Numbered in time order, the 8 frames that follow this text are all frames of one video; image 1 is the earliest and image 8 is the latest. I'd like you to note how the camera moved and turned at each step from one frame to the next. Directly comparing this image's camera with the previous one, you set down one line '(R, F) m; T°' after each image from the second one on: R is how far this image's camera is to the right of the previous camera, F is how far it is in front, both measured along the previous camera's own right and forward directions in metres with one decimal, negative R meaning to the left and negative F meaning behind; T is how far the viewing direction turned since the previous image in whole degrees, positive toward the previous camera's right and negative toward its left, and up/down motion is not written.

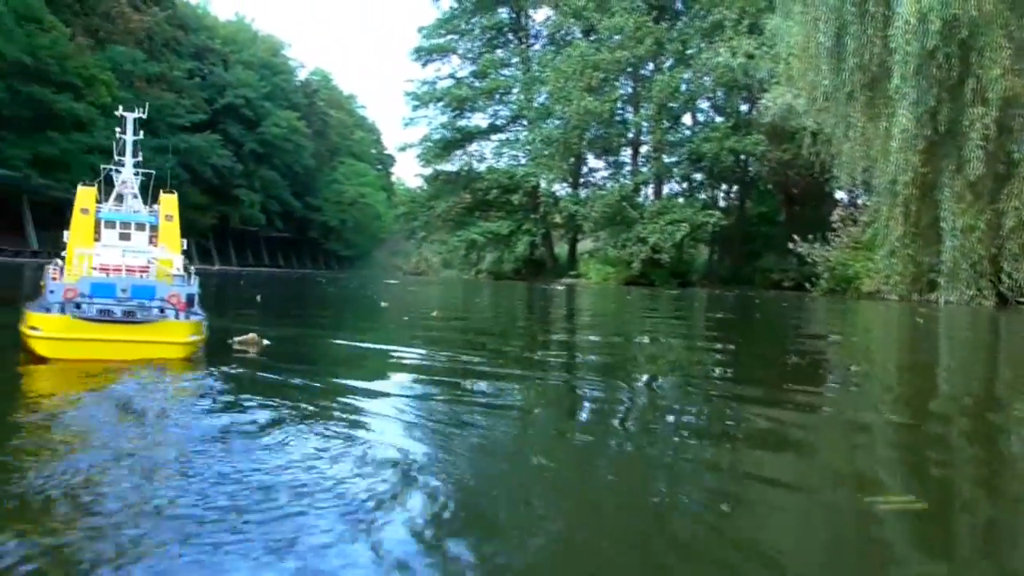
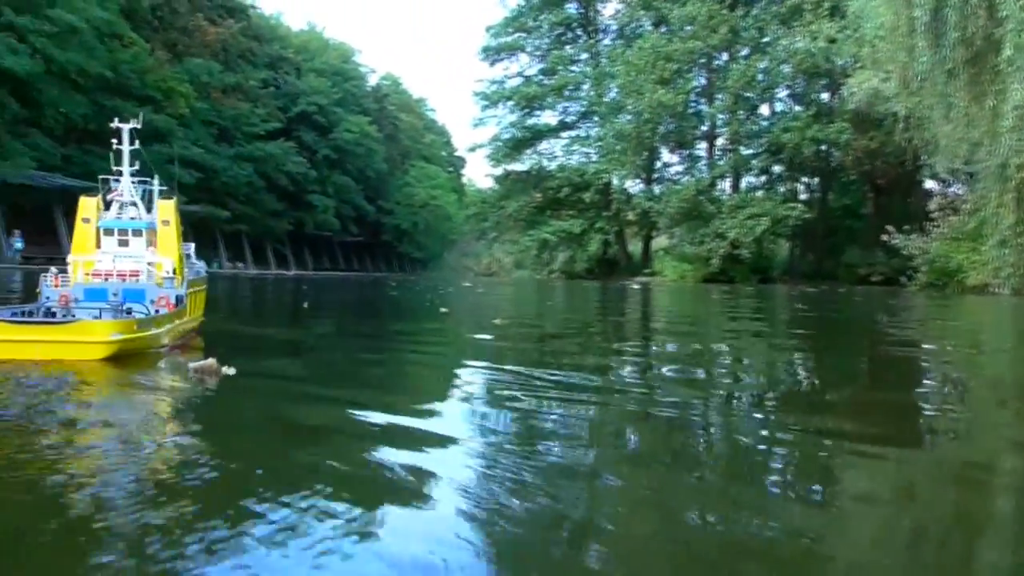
(0.0, +0.4) m; -5°
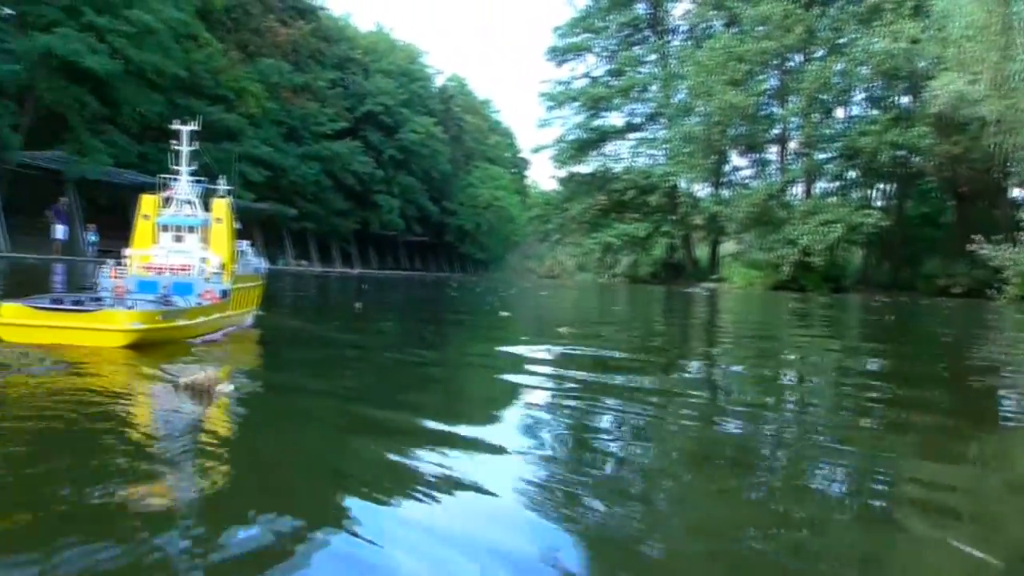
(0.0, +0.2) m; -4°
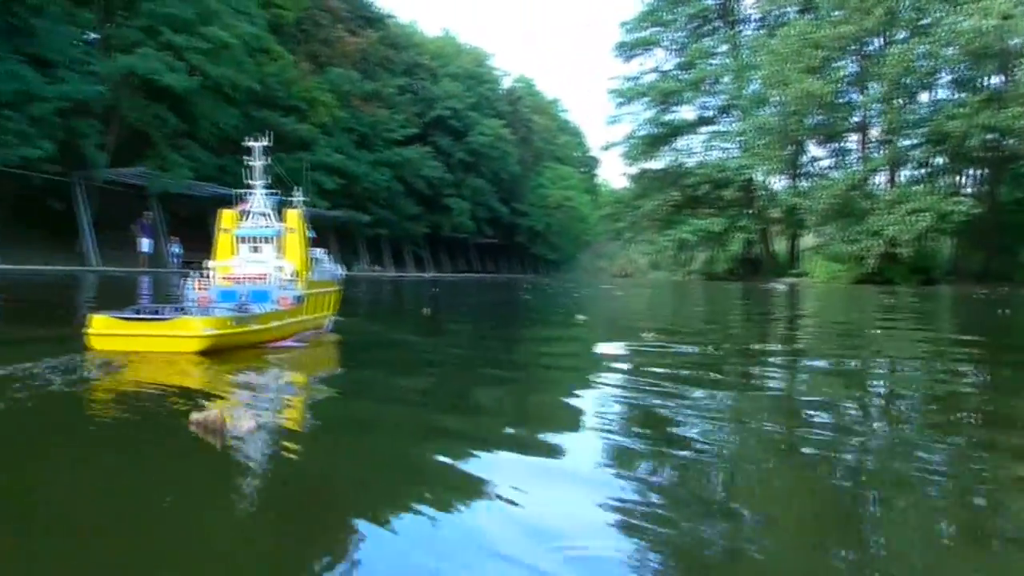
(0.0, +0.2) m; -5°
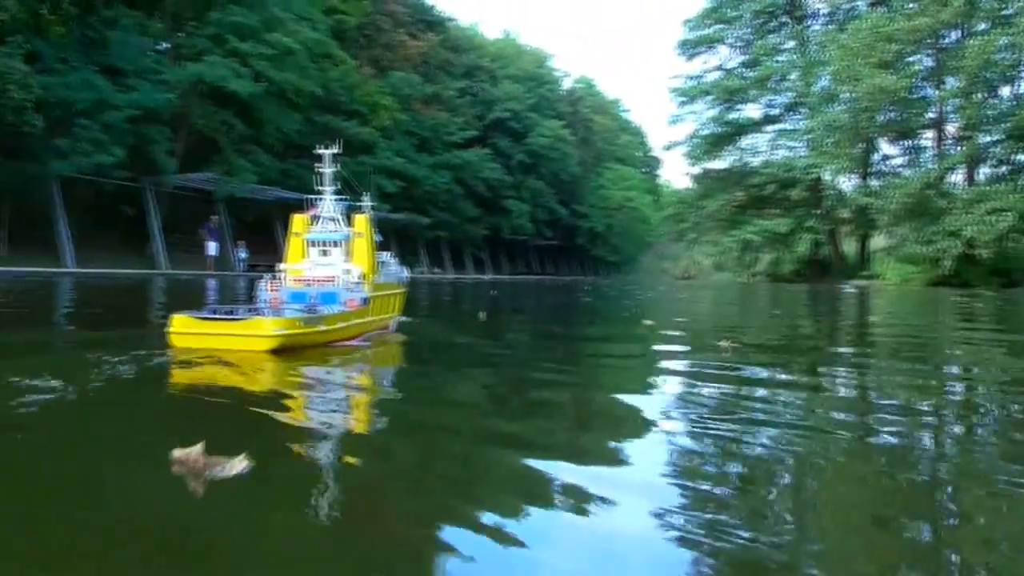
(0.0, +0.1) m; -4°
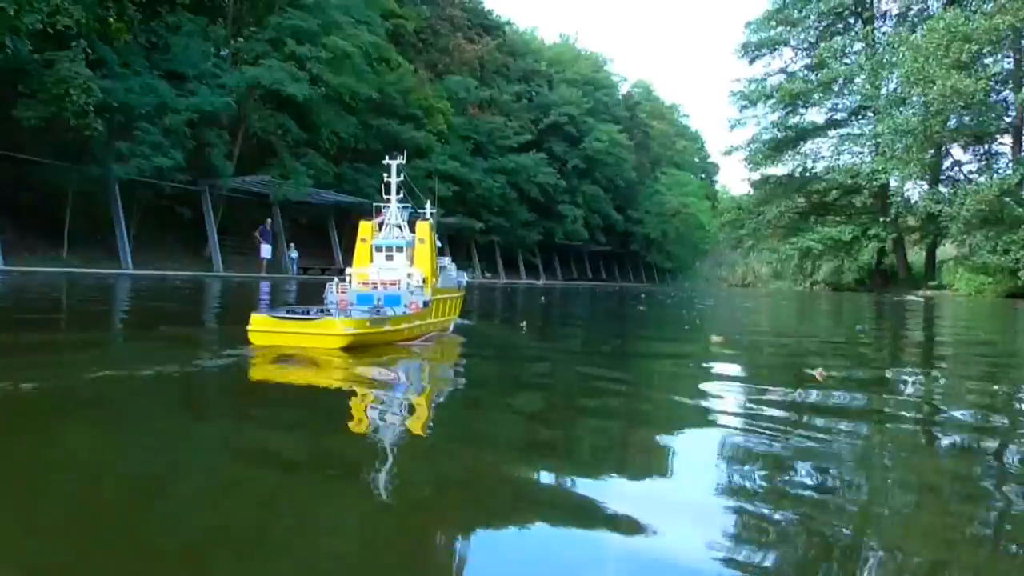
(0.0, +0.2) m; -4°
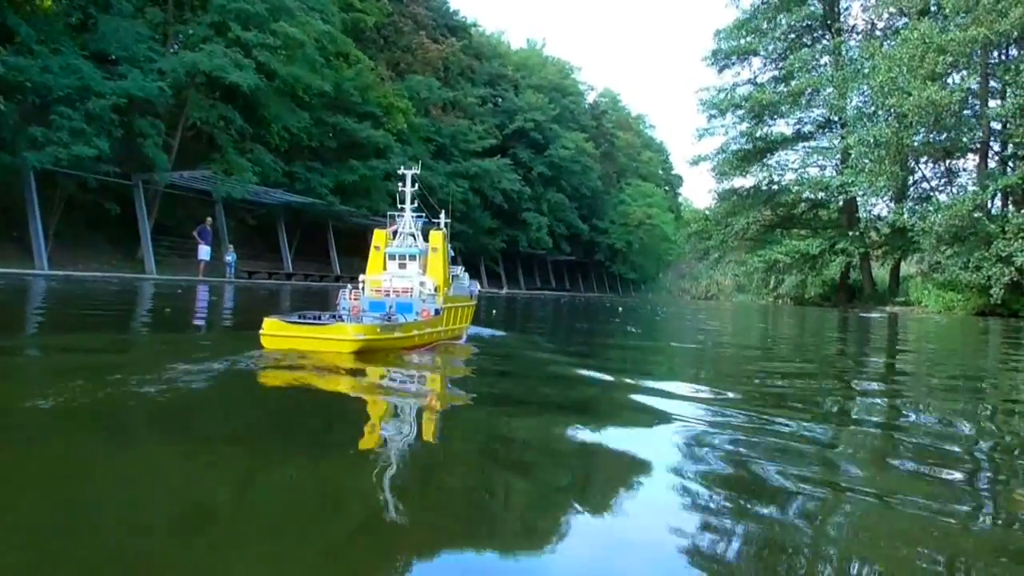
(+0.1, +0.9) m; +3°
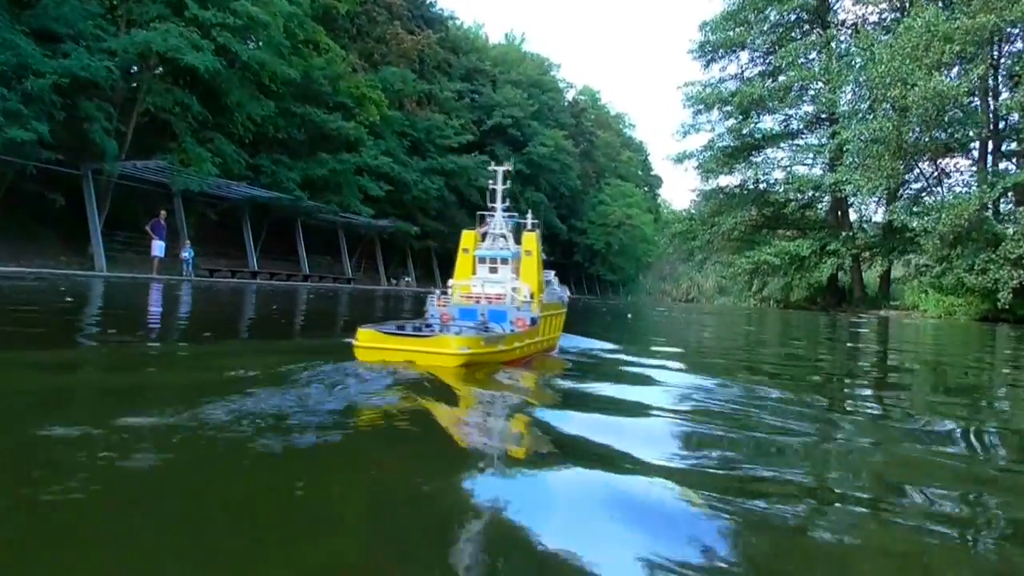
(-0.1, +1.0) m; +2°
